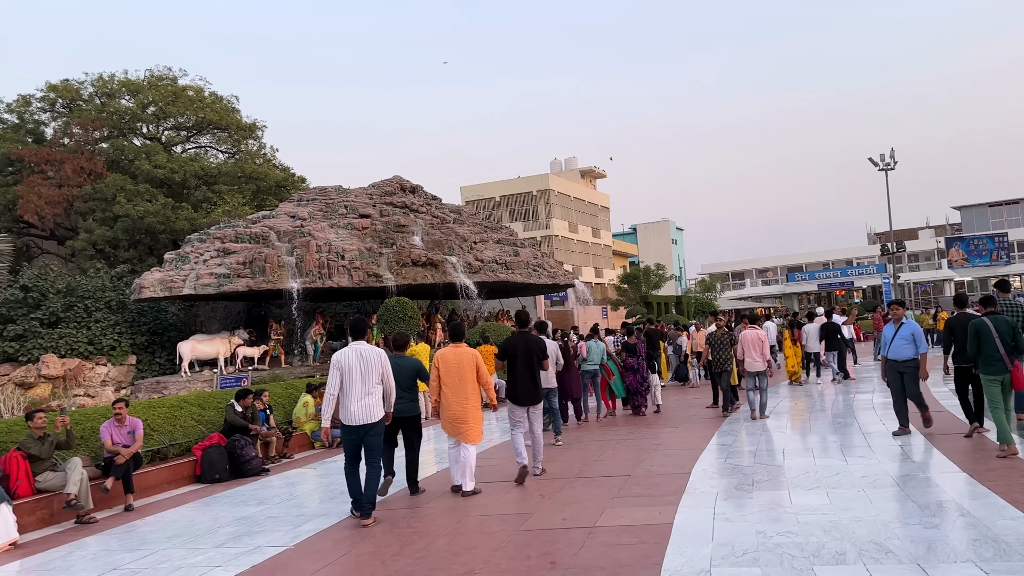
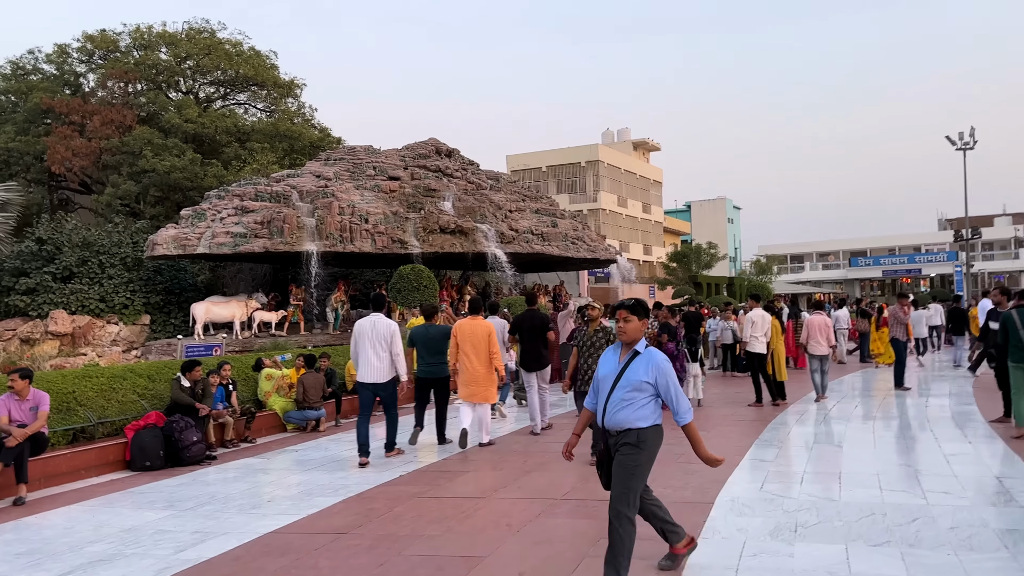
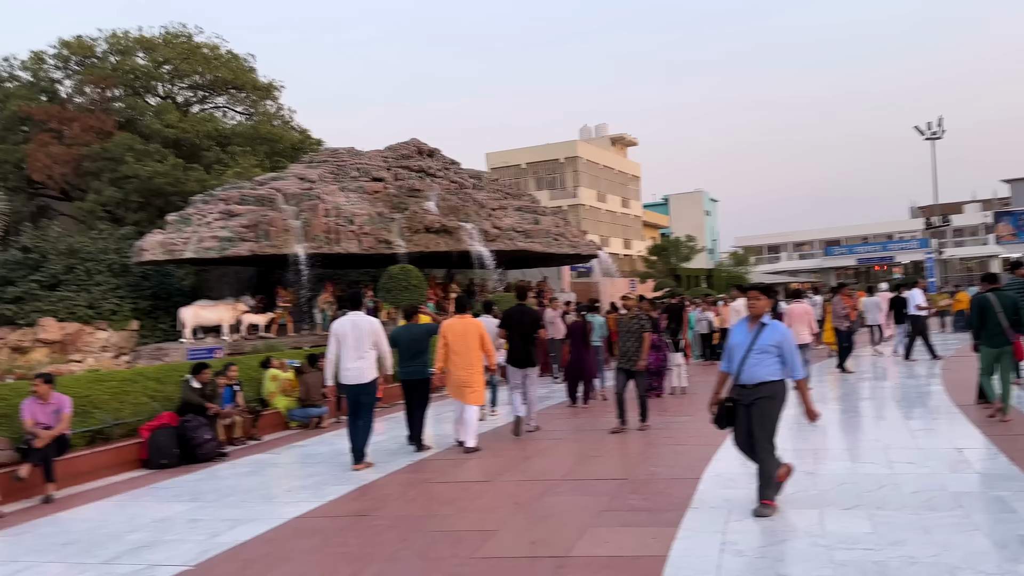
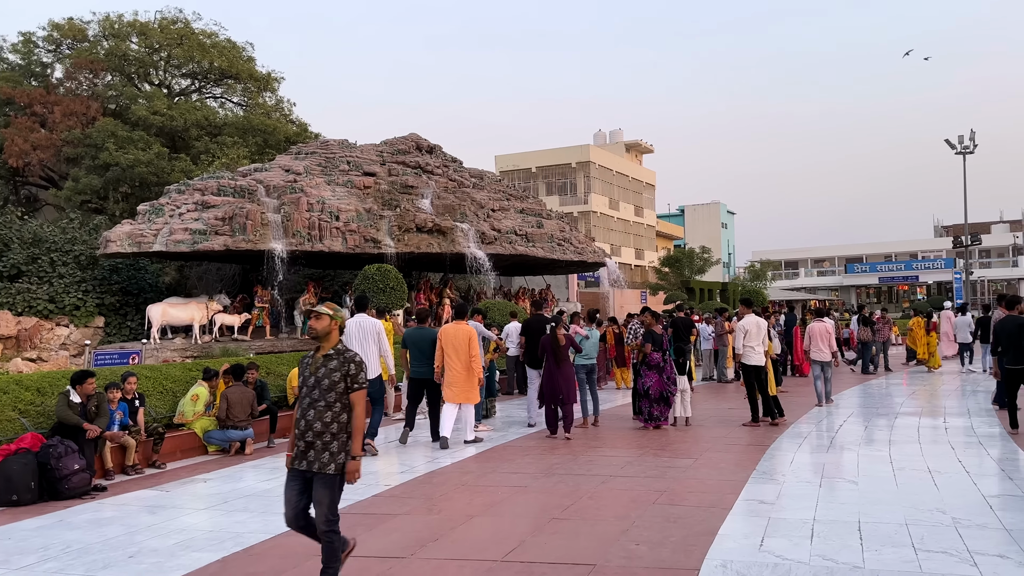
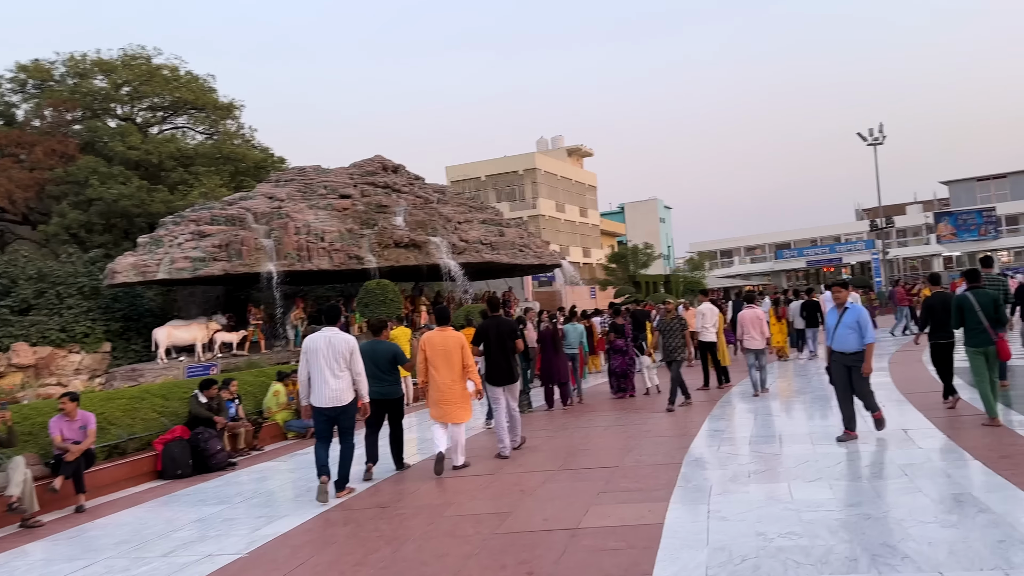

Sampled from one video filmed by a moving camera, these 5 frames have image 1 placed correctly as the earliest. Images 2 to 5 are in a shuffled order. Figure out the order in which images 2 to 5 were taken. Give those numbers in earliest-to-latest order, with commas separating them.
5, 3, 2, 4
